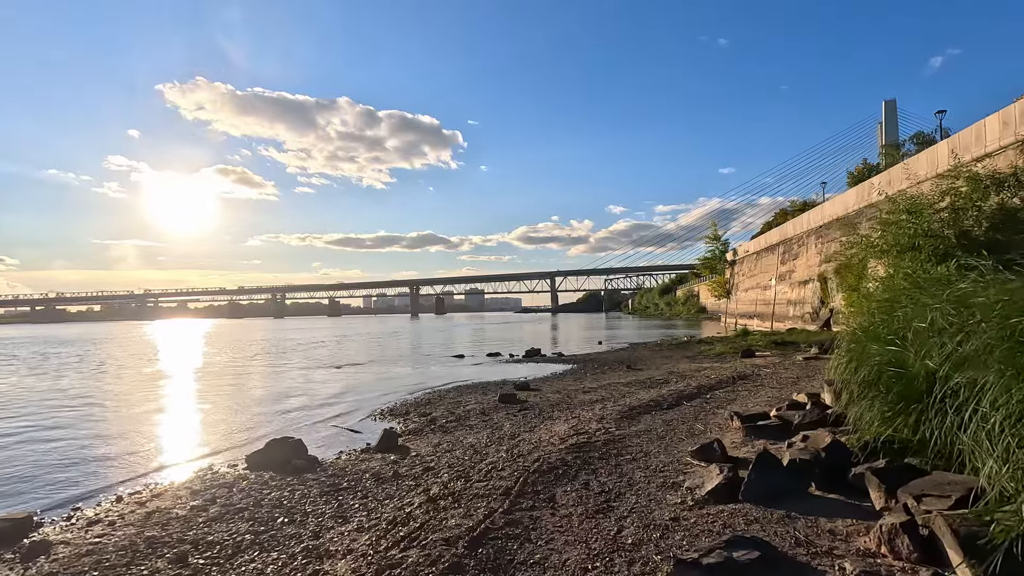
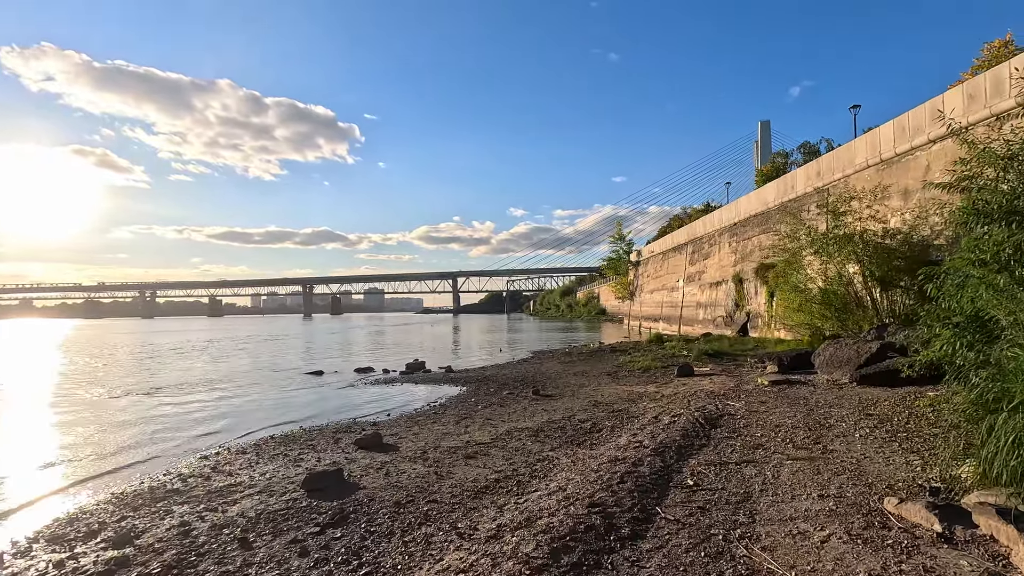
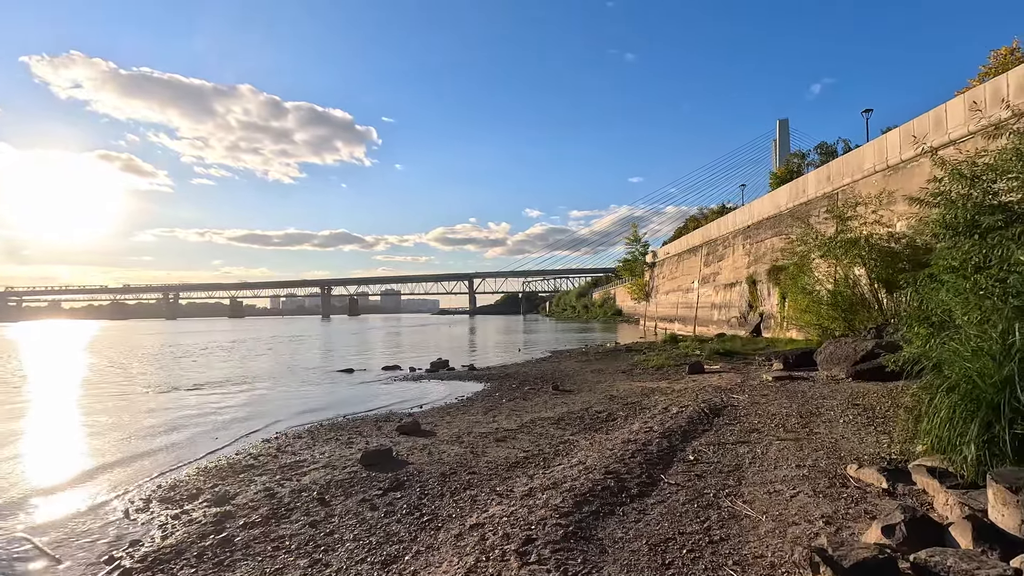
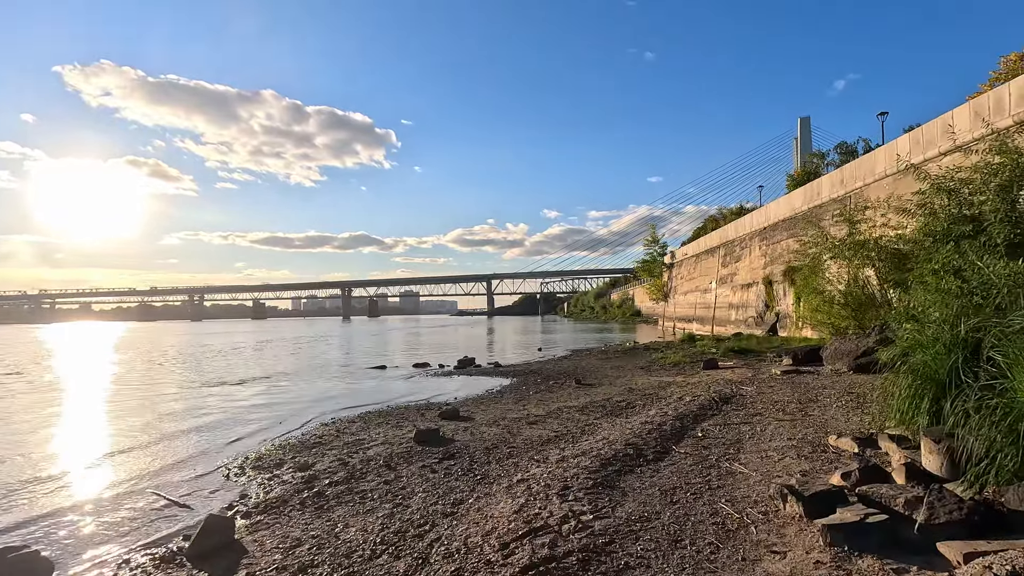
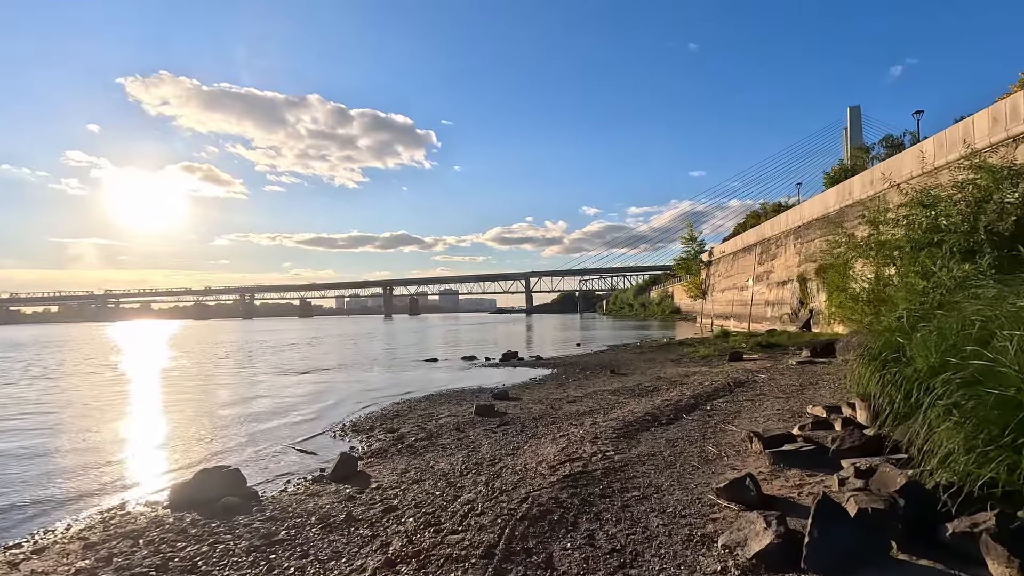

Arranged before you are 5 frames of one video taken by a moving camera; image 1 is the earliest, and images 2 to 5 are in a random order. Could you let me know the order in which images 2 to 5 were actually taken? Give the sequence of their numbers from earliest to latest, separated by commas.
5, 4, 3, 2
